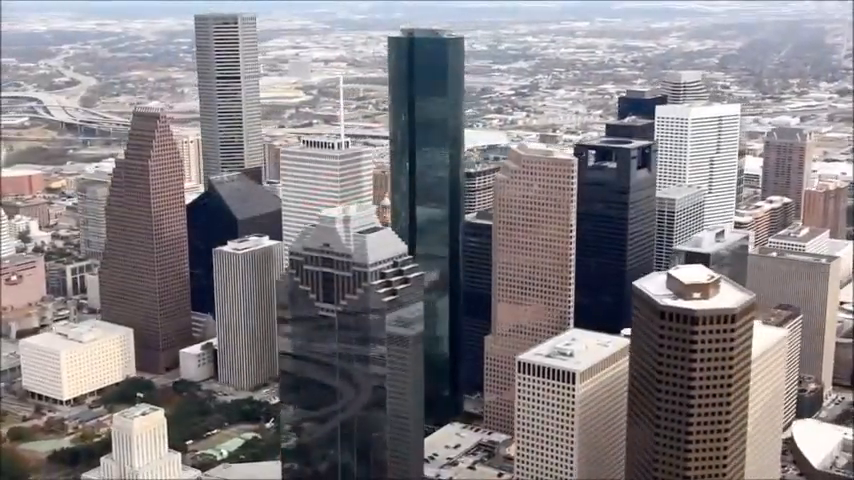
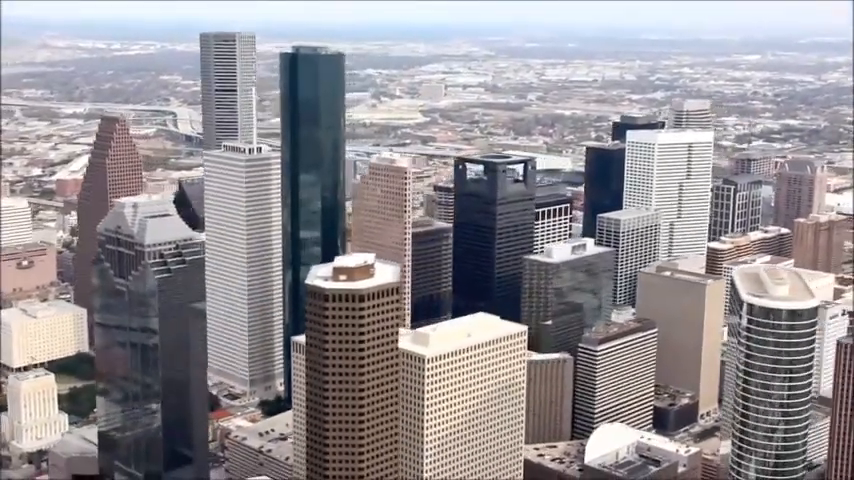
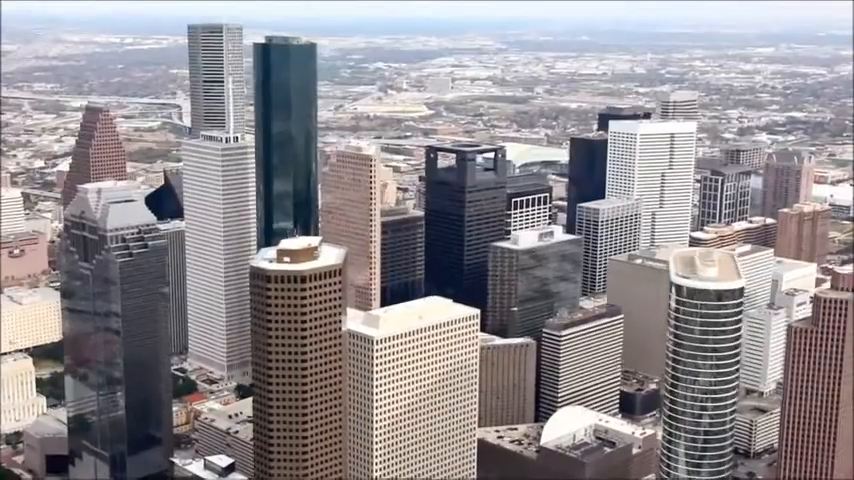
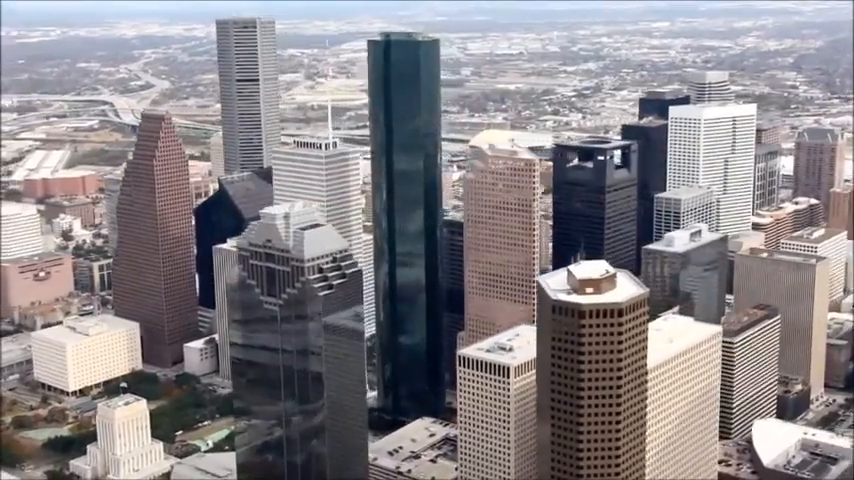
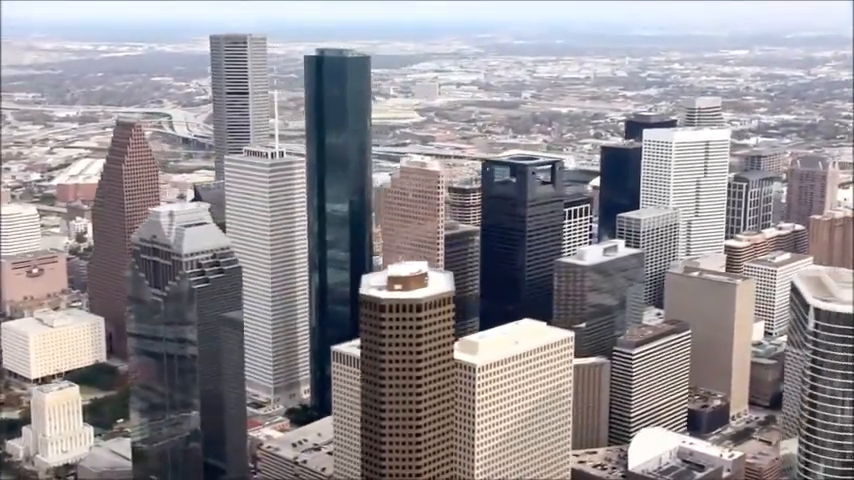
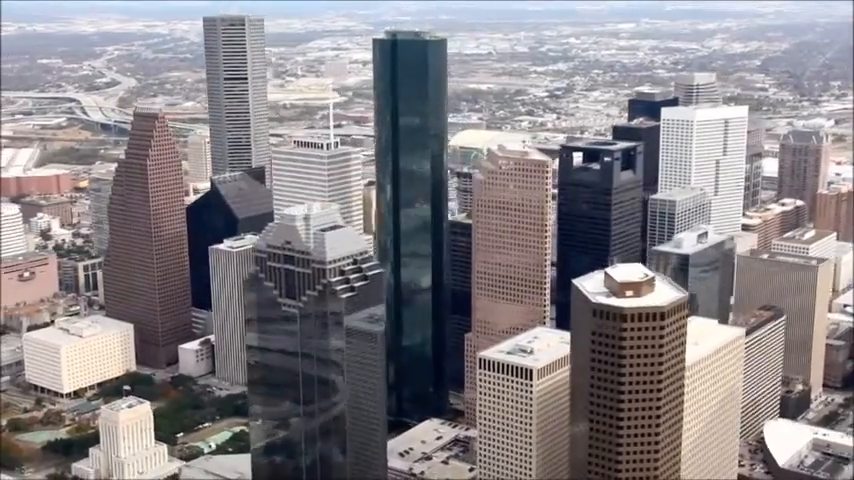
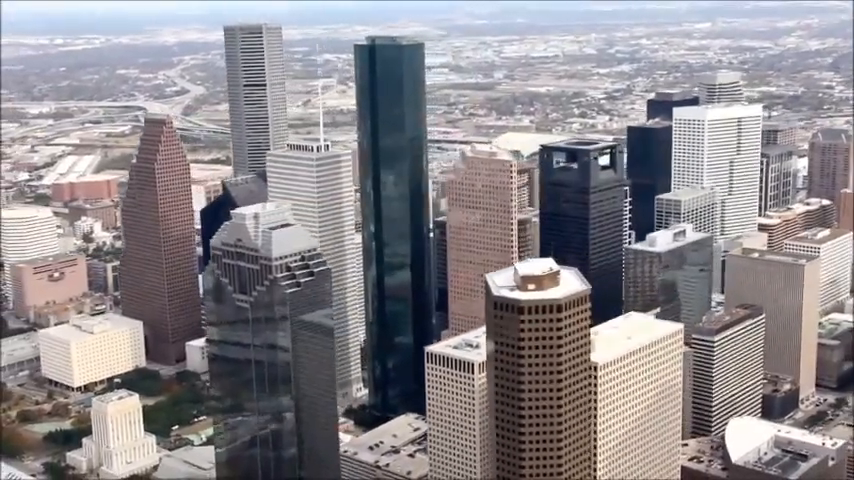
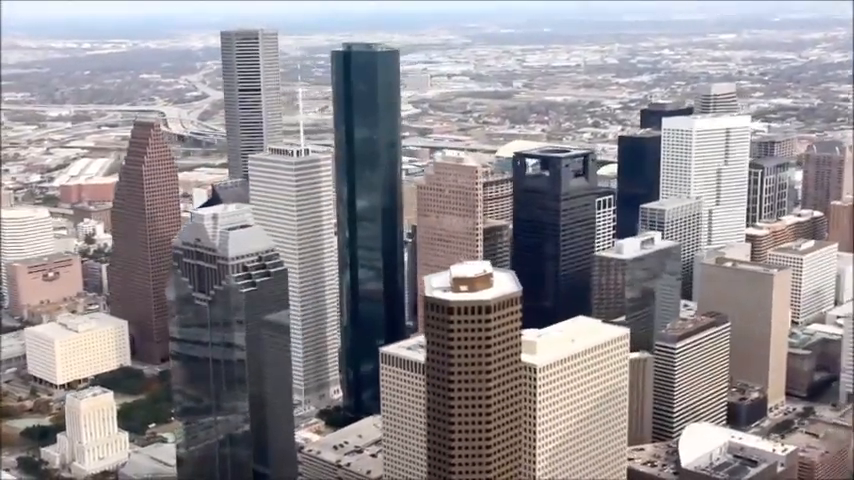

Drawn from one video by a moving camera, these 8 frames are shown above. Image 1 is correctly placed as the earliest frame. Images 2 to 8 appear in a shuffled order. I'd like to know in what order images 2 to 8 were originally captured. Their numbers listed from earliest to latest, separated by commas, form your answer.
6, 4, 7, 8, 5, 2, 3
